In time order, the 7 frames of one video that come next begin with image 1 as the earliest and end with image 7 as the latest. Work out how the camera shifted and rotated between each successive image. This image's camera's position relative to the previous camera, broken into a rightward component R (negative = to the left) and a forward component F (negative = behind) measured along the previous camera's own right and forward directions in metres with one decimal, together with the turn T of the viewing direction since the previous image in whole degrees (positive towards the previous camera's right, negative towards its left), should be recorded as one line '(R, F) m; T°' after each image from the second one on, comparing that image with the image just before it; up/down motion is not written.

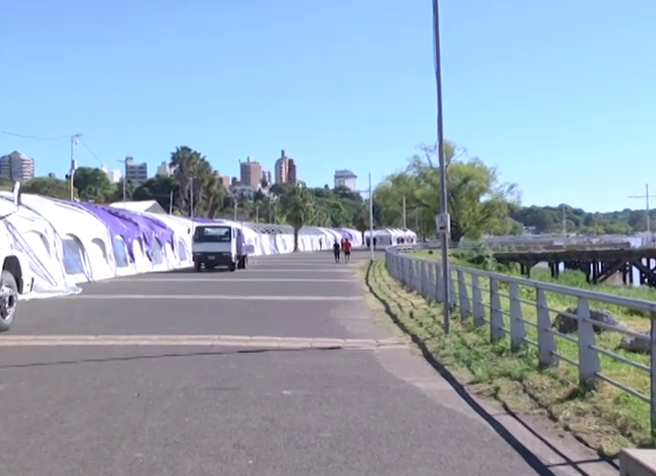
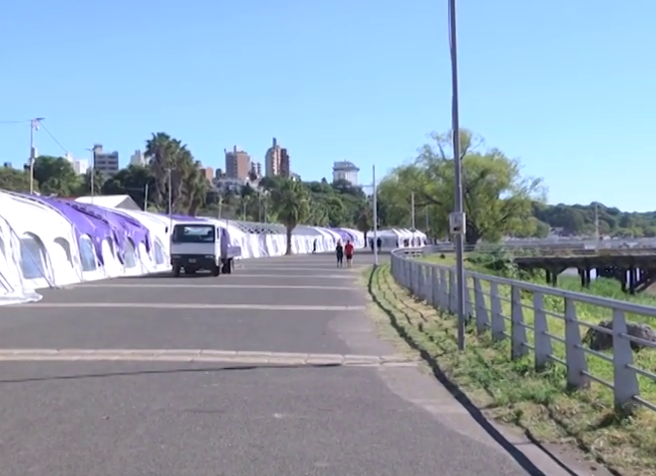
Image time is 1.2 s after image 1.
(+0.3, +3.0) m; -1°
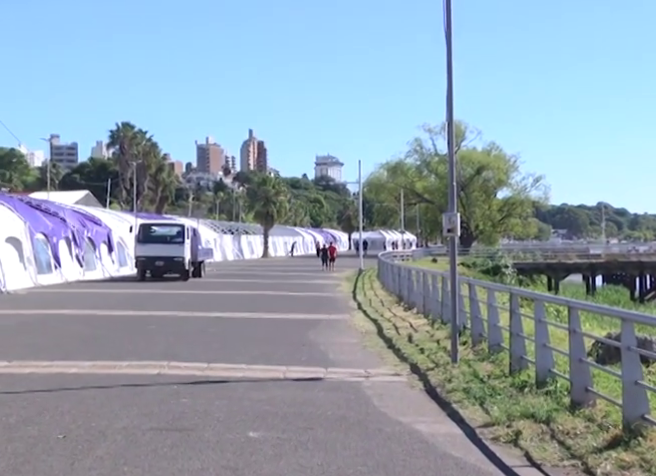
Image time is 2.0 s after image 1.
(+0.2, +1.9) m; 0°
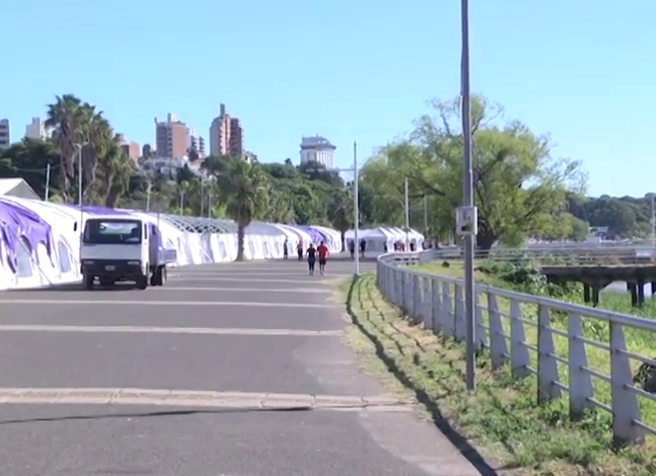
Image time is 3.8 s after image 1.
(+0.3, +3.4) m; -1°
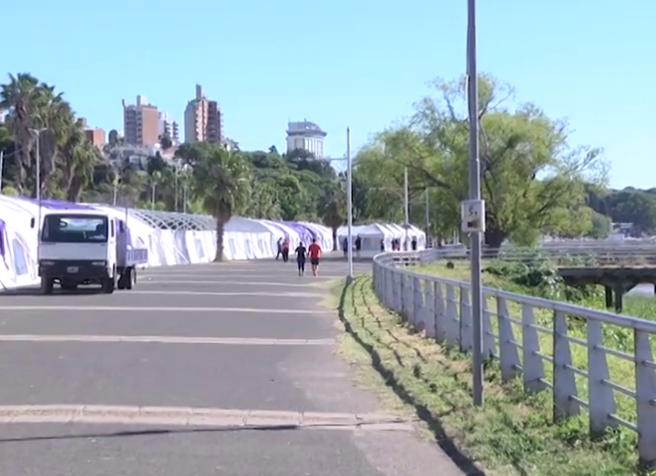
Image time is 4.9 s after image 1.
(+0.1, +1.7) m; 0°
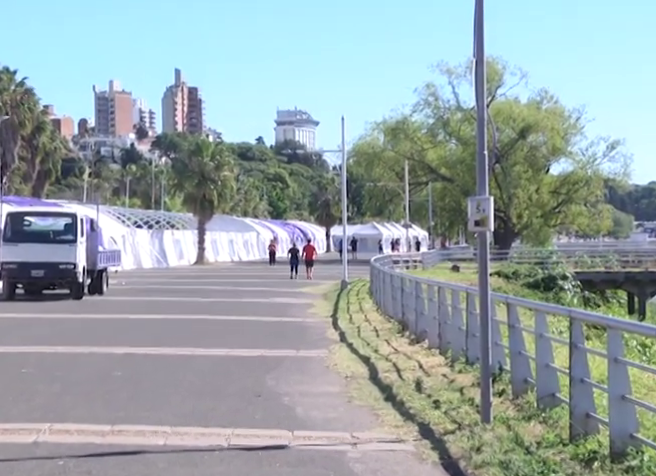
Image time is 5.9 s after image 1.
(+0.1, +1.3) m; 0°
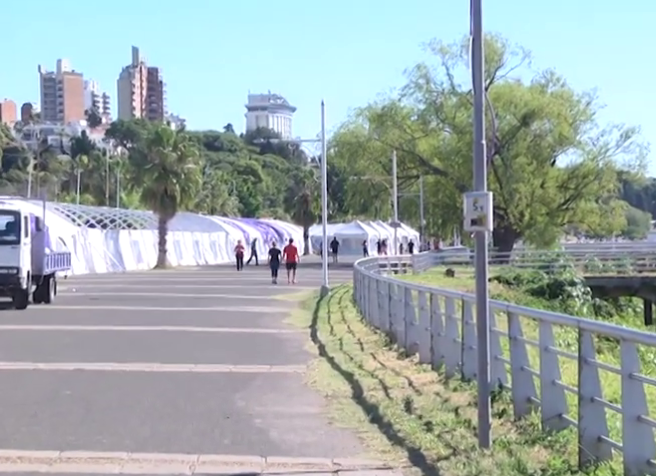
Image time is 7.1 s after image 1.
(+0.1, +1.5) m; 0°
